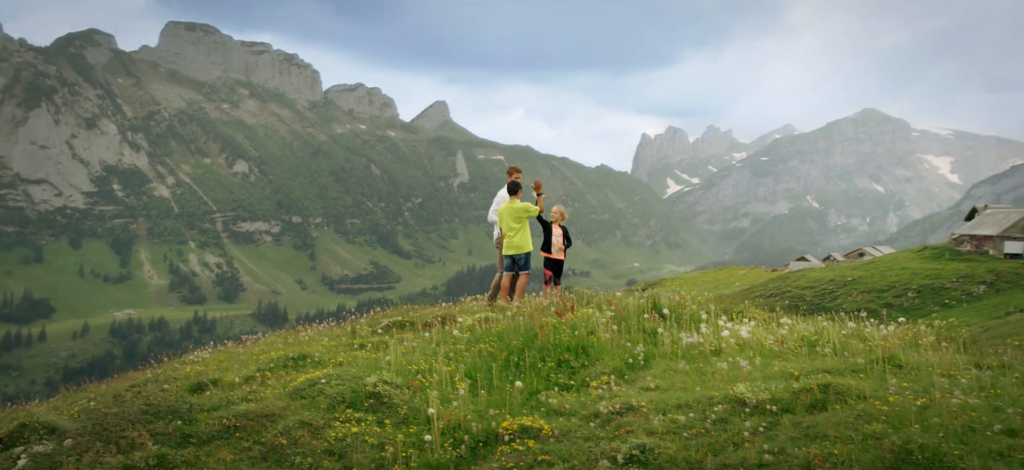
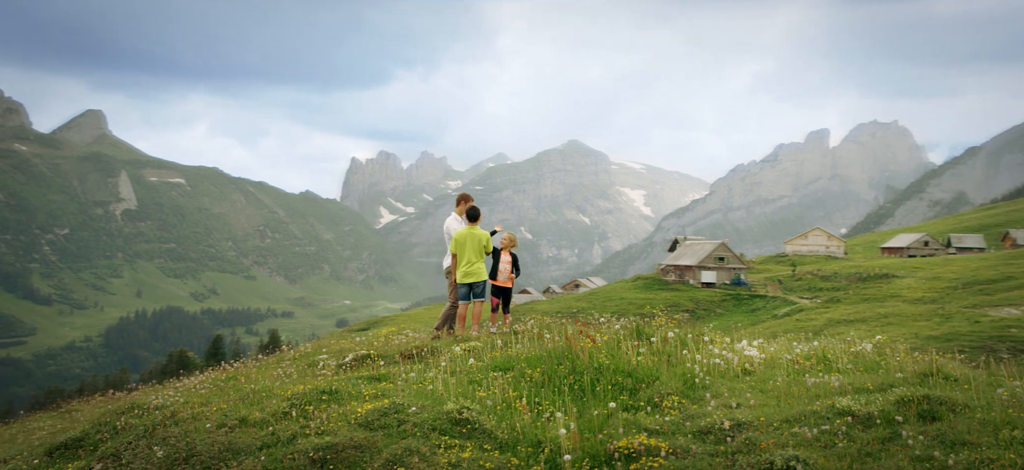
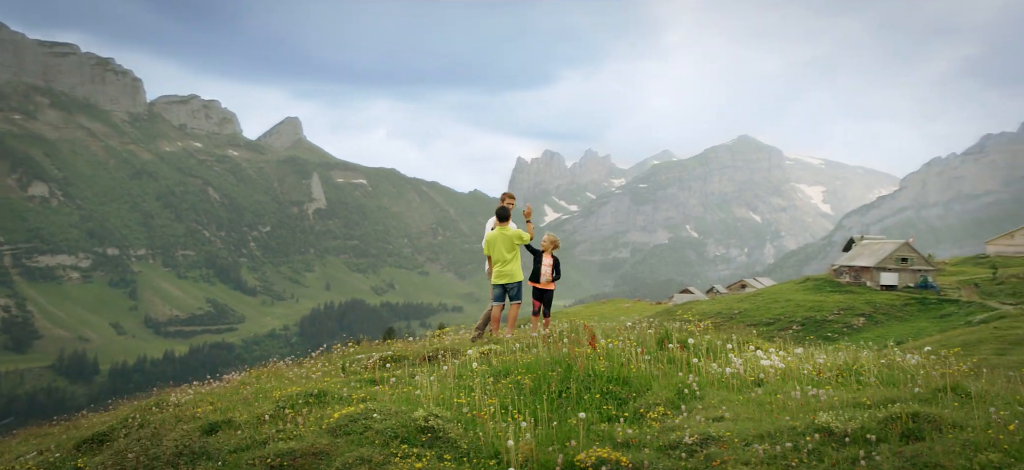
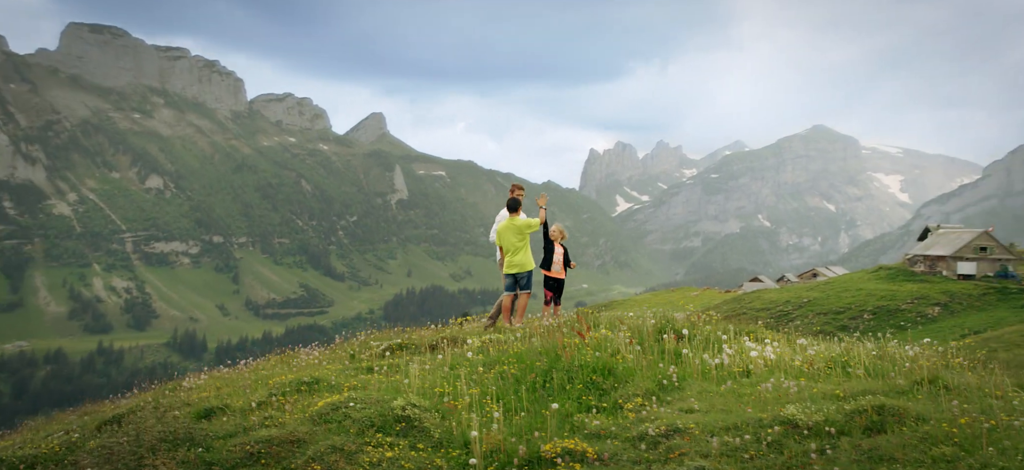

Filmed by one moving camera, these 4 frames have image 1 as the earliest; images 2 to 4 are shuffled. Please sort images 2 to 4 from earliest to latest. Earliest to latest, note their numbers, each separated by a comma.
4, 3, 2
